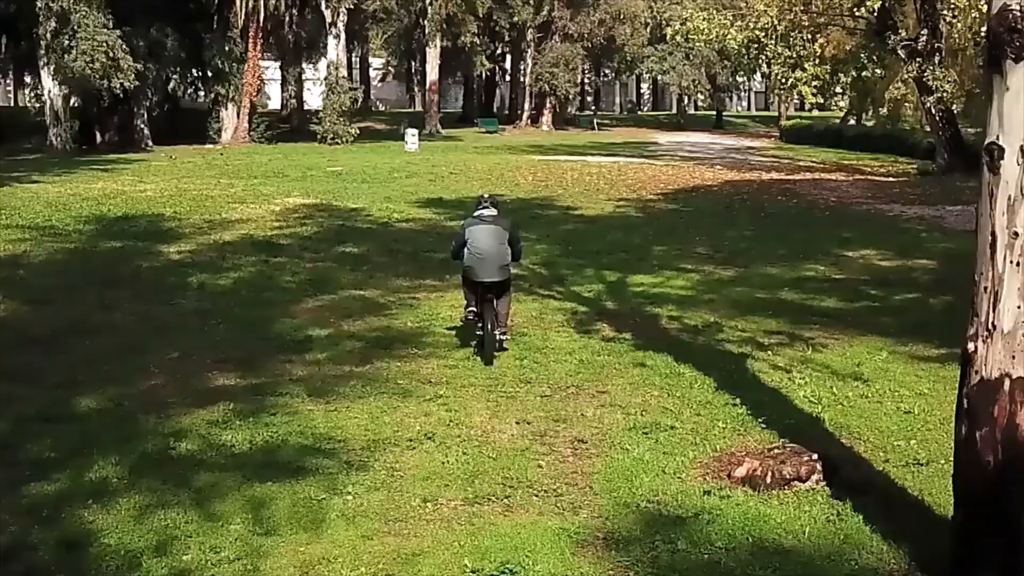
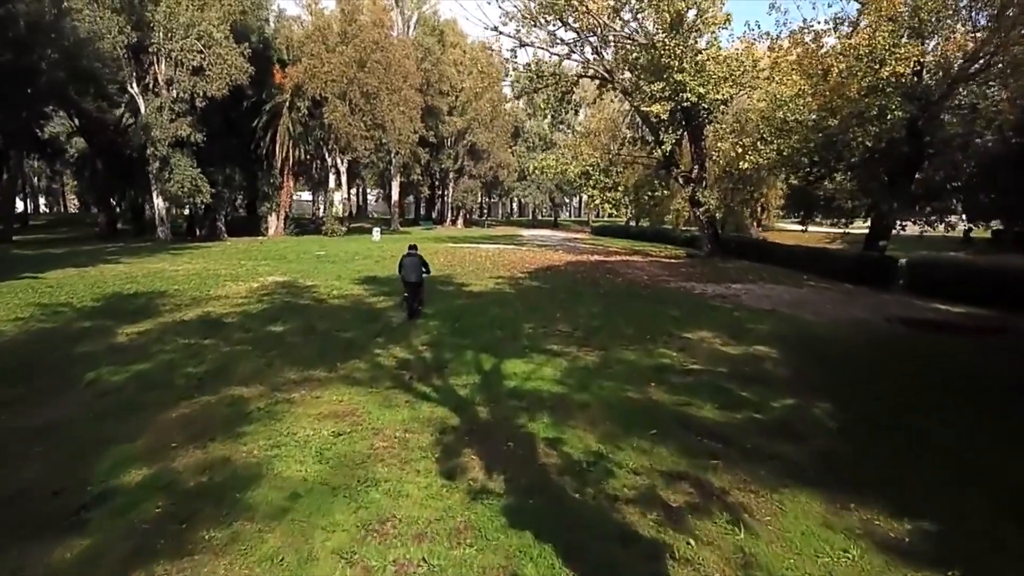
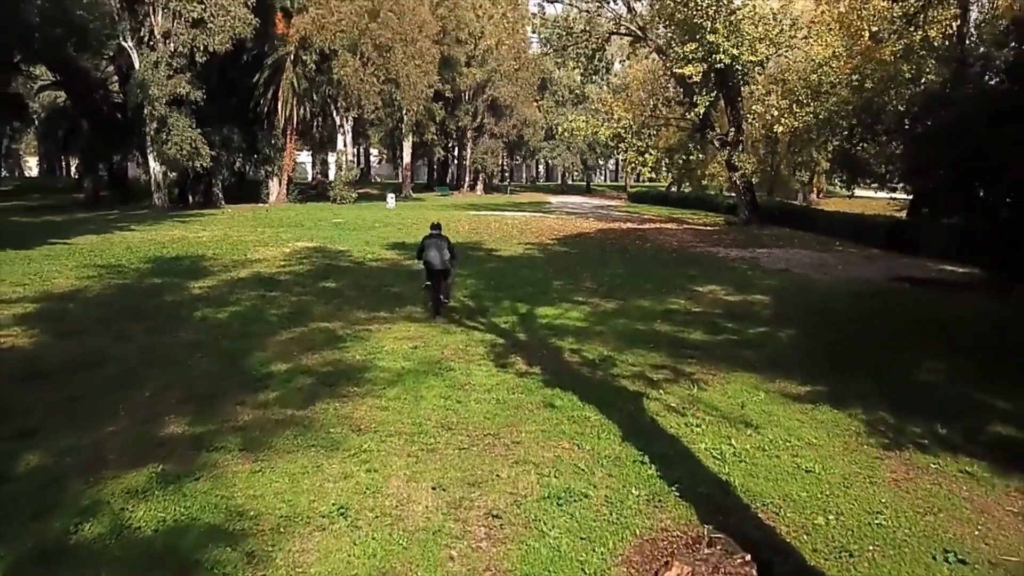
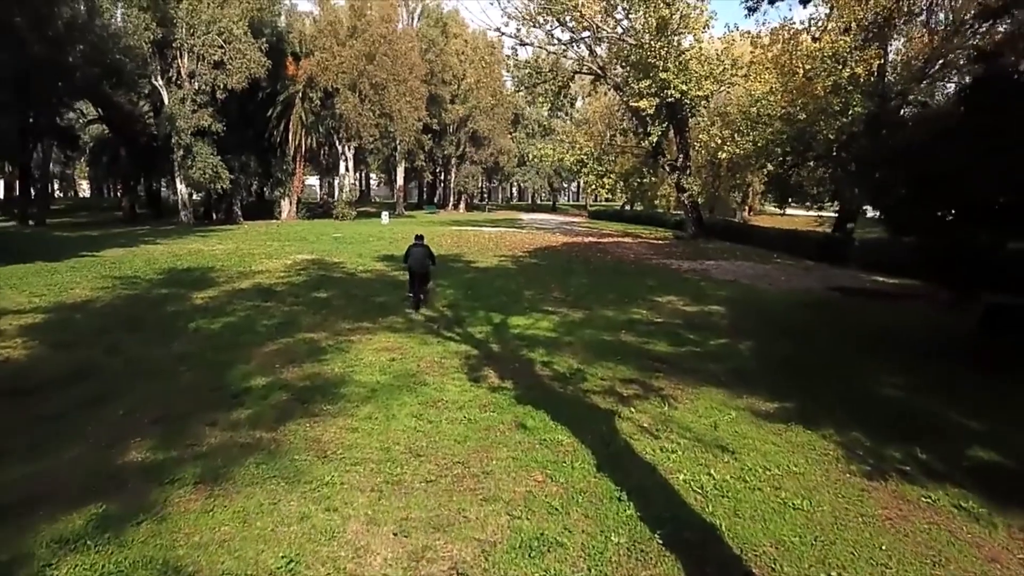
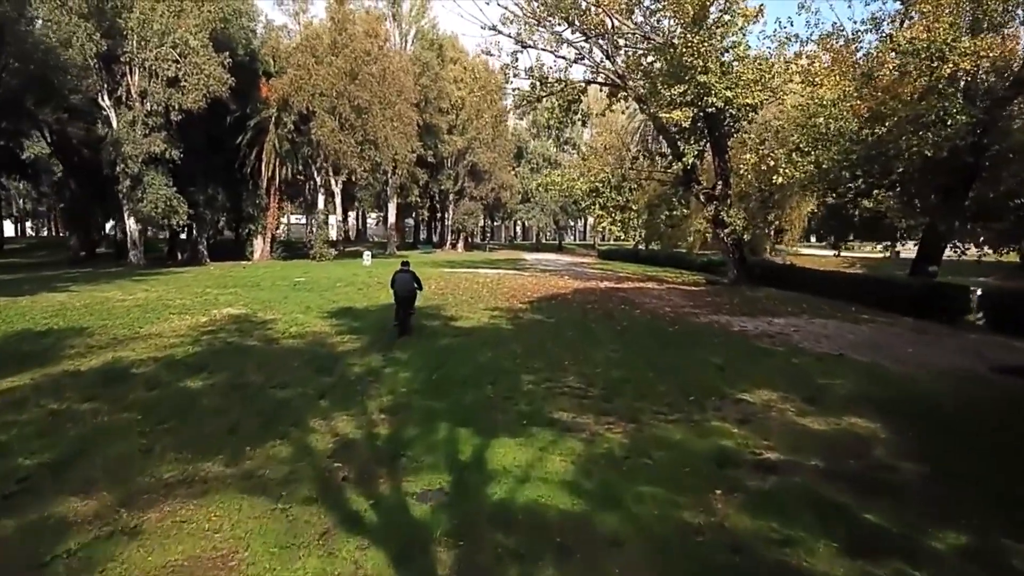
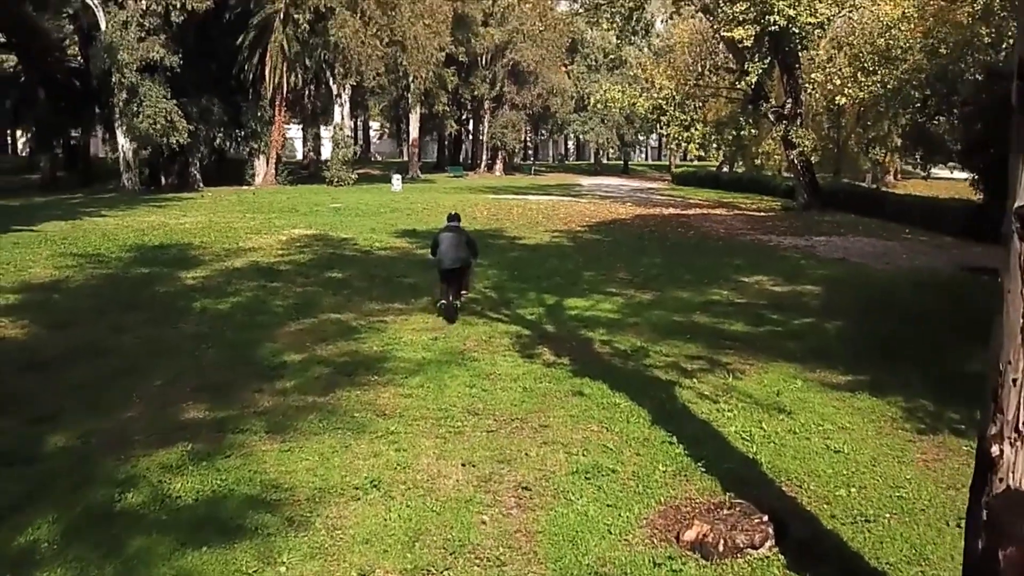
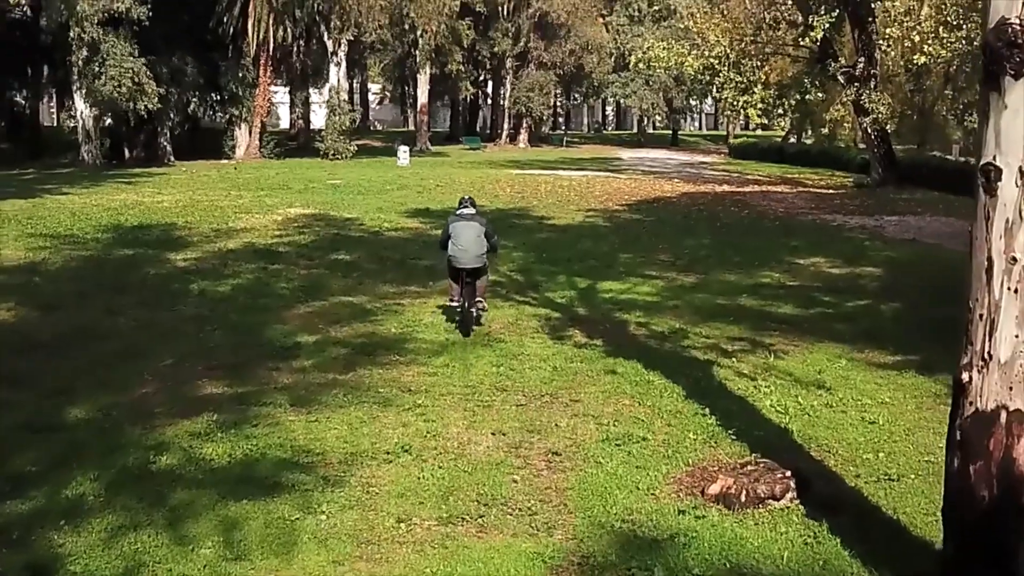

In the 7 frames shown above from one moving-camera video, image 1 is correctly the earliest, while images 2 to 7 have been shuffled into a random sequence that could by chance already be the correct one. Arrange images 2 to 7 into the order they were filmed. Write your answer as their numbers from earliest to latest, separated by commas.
7, 6, 3, 4, 2, 5
